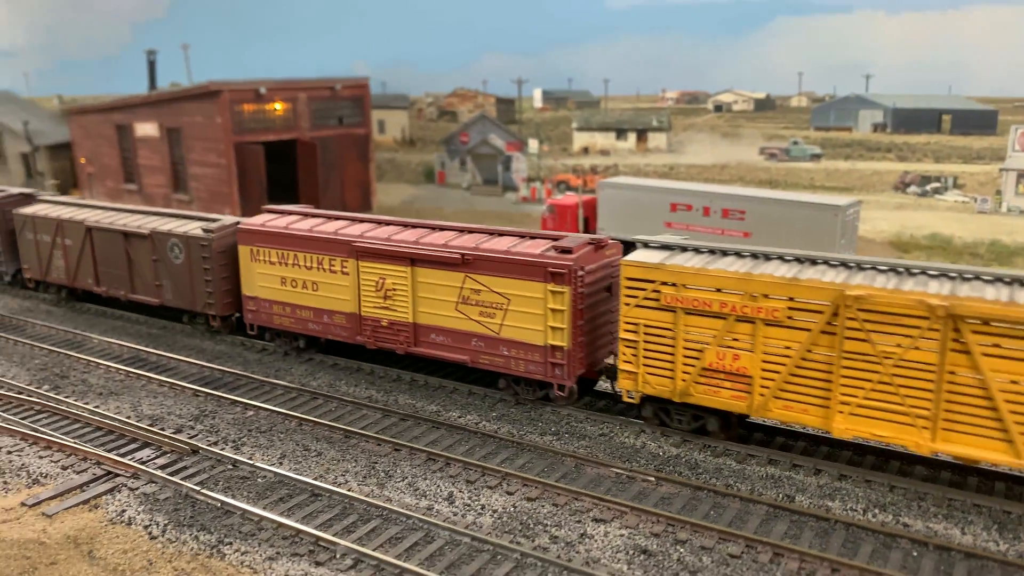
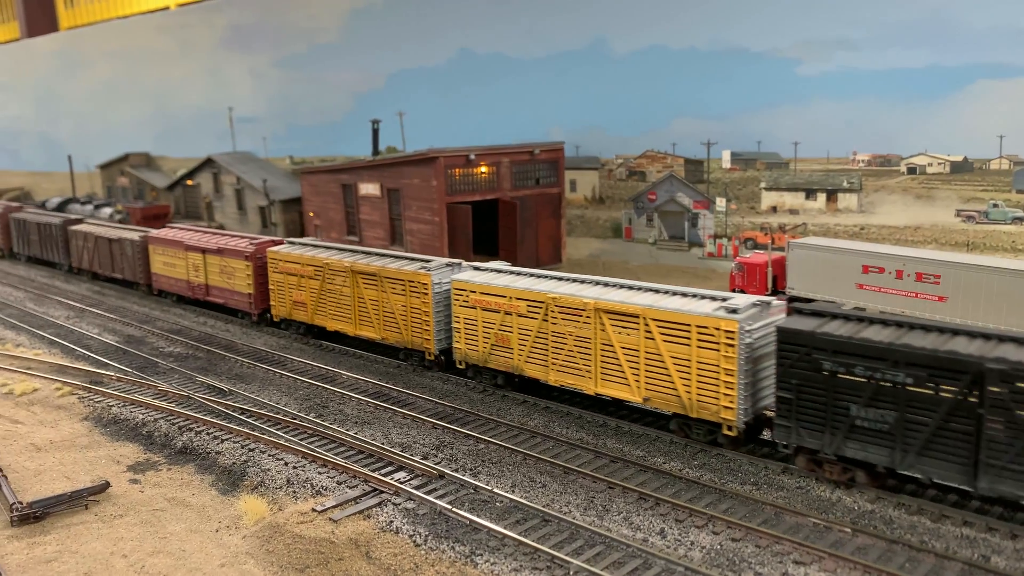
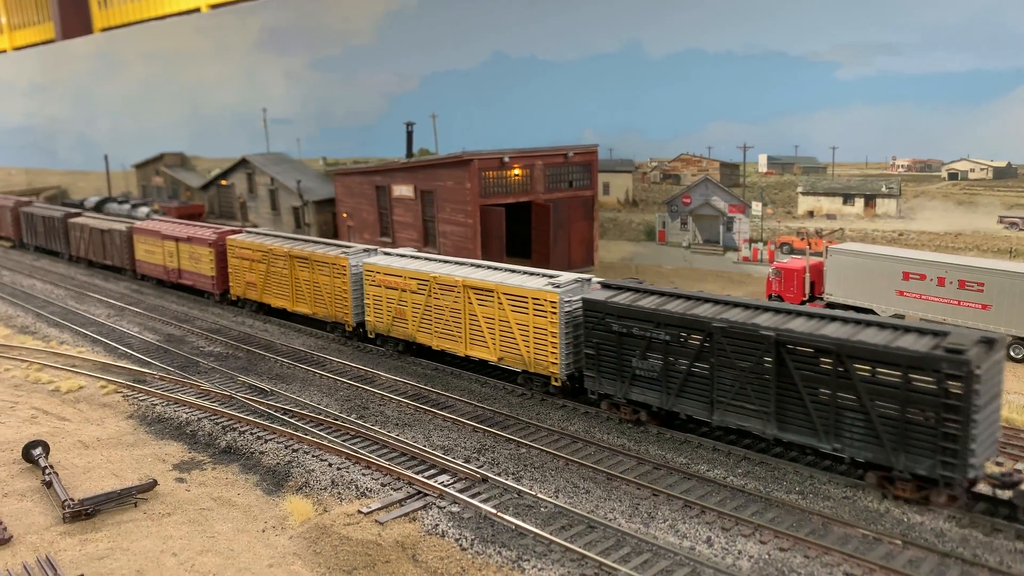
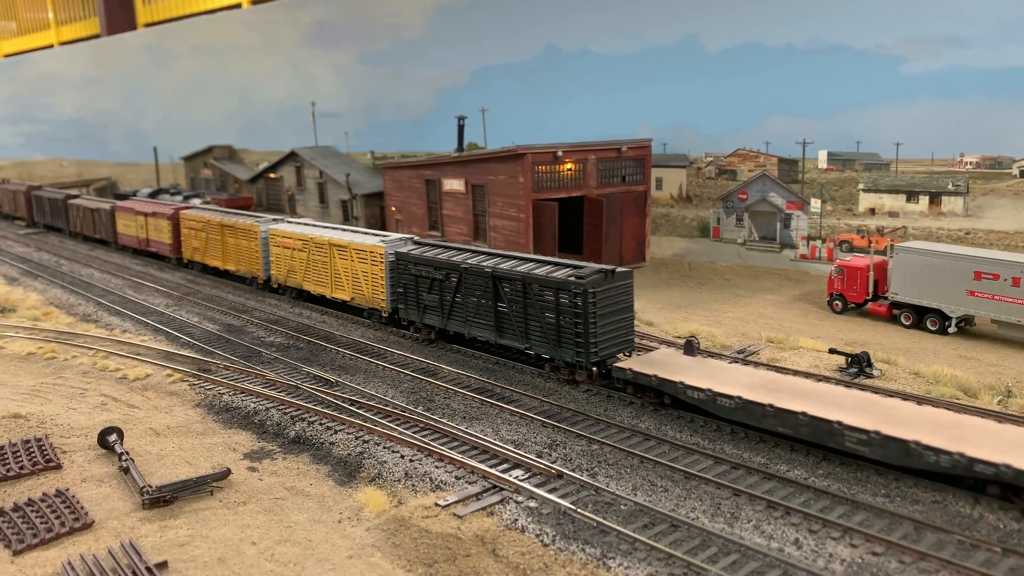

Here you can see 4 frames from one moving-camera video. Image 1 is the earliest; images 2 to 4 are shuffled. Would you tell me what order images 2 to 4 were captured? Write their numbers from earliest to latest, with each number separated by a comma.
2, 3, 4
